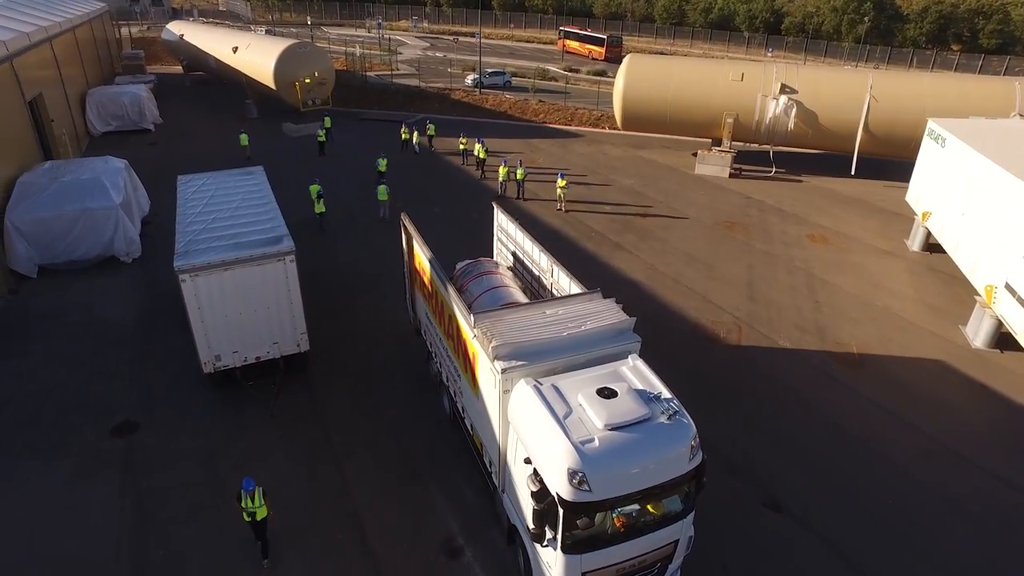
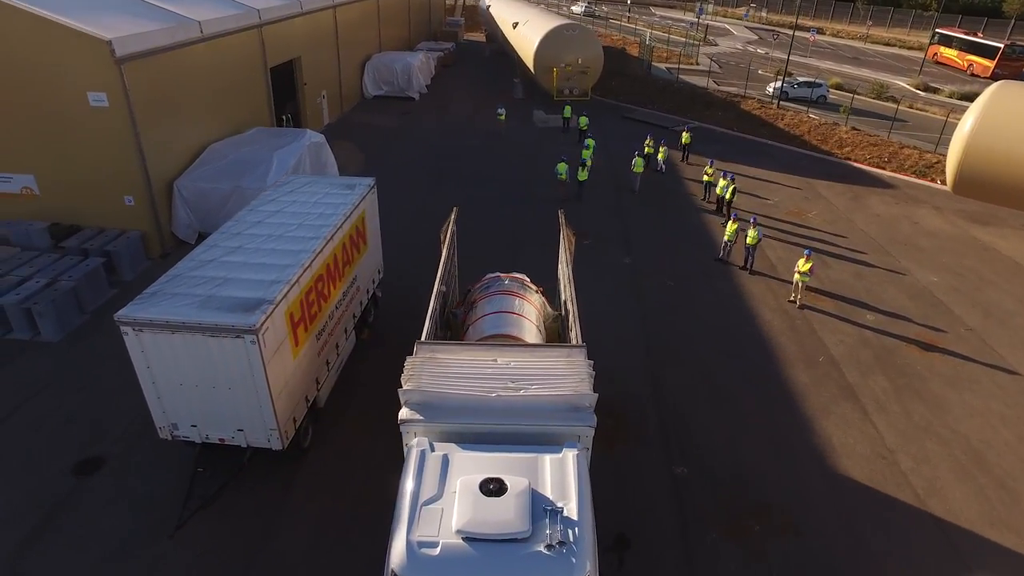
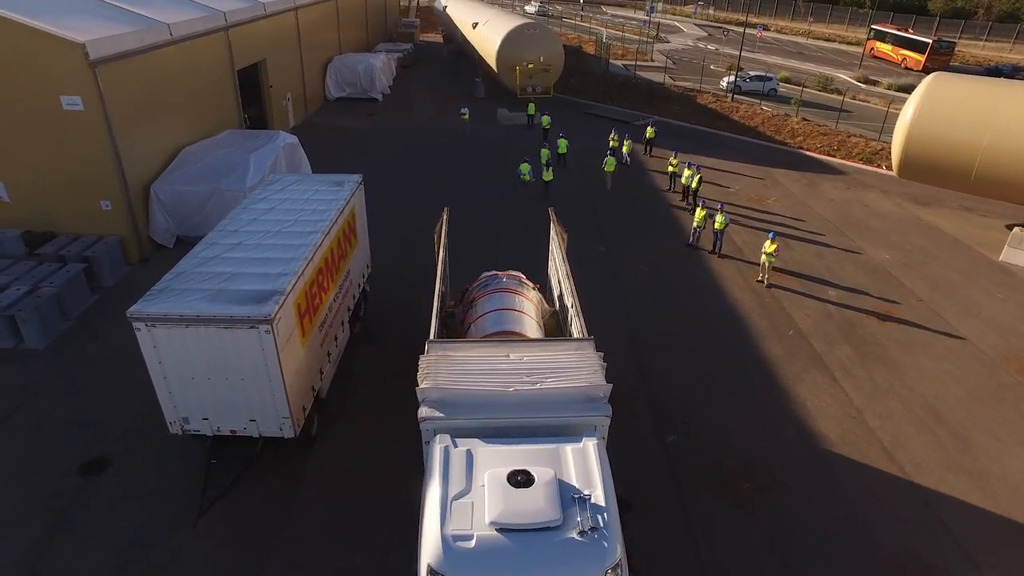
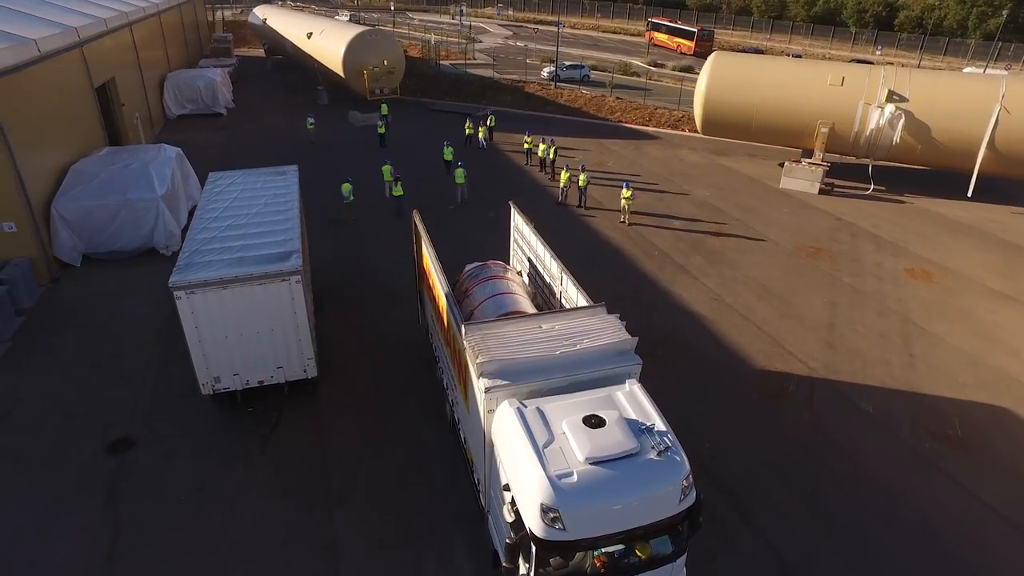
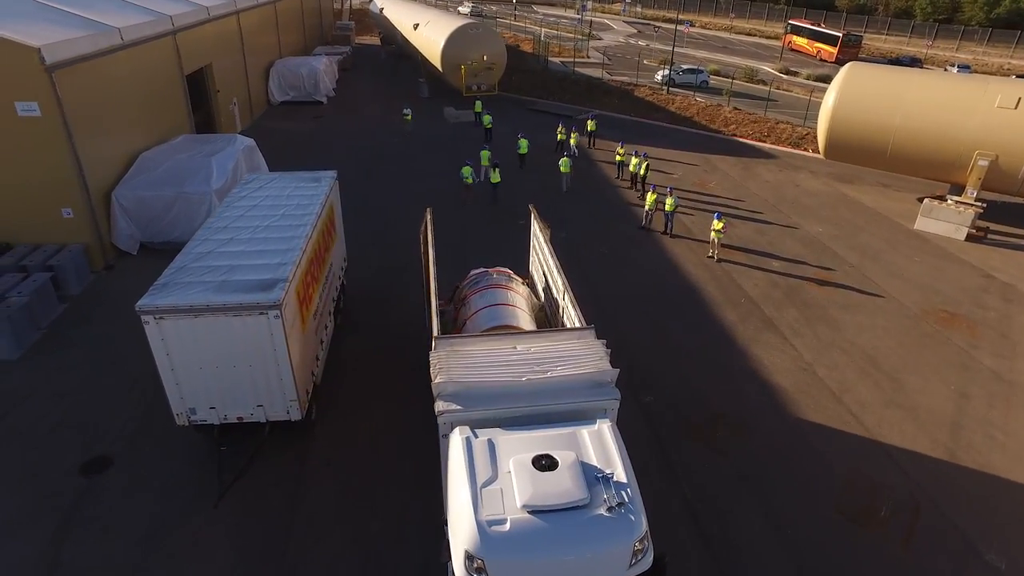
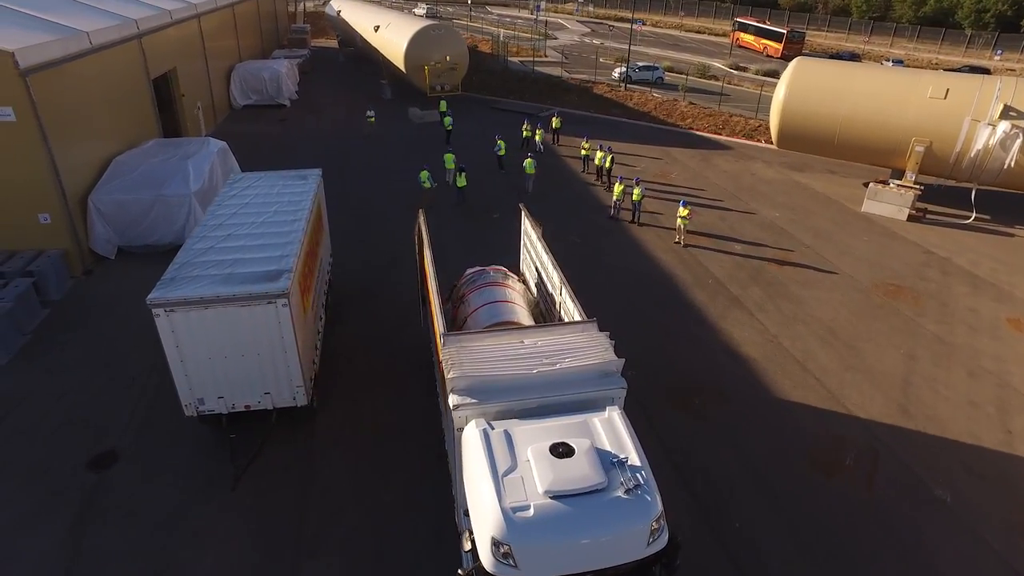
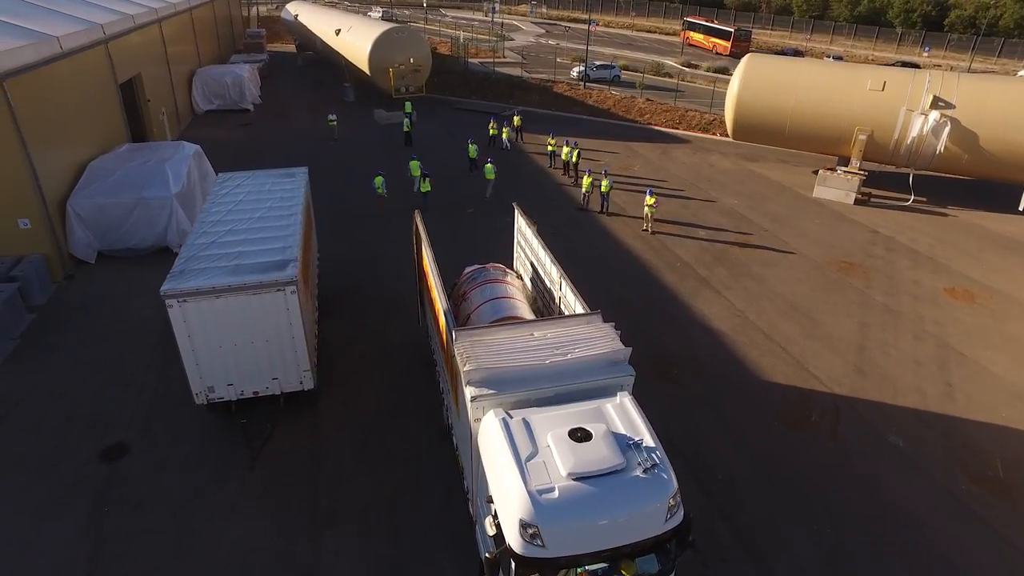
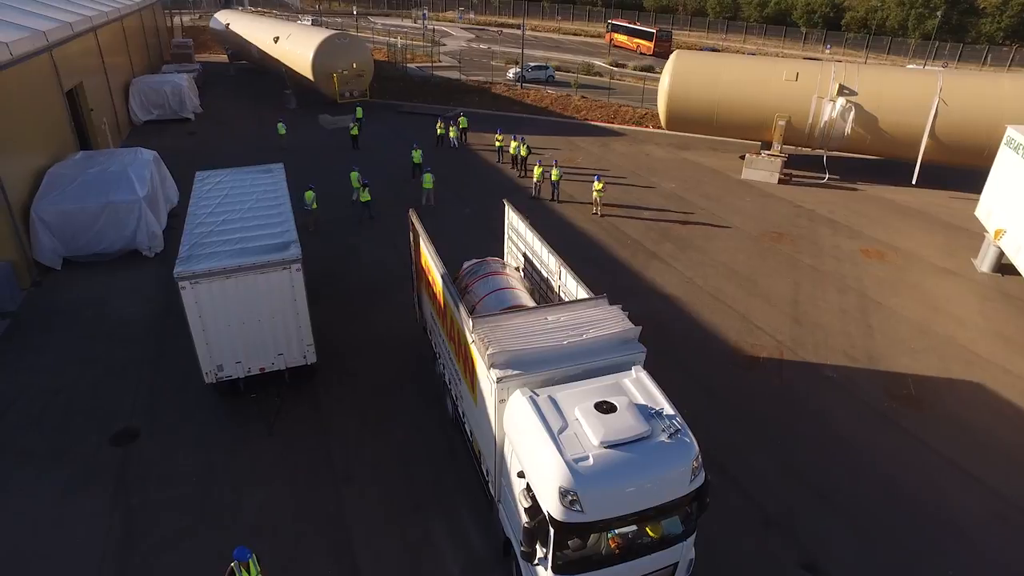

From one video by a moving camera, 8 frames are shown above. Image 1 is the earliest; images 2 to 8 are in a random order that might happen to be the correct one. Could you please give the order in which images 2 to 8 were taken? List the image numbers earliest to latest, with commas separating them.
8, 4, 7, 6, 5, 3, 2
